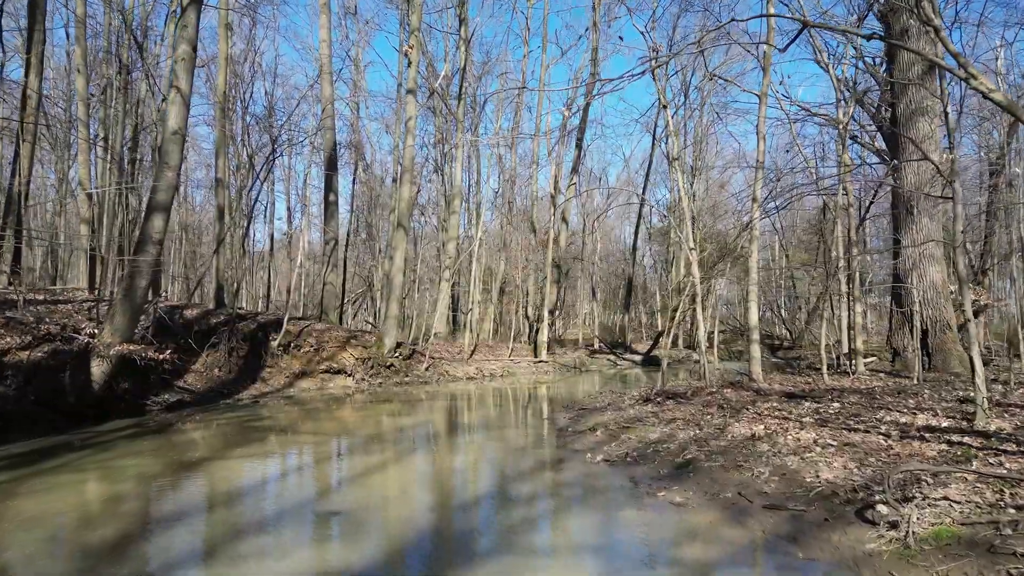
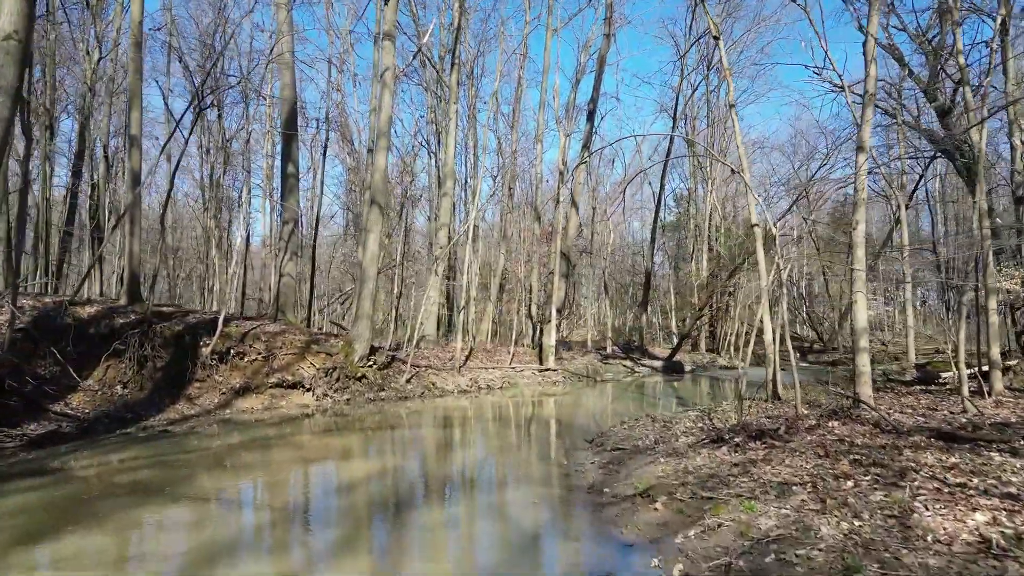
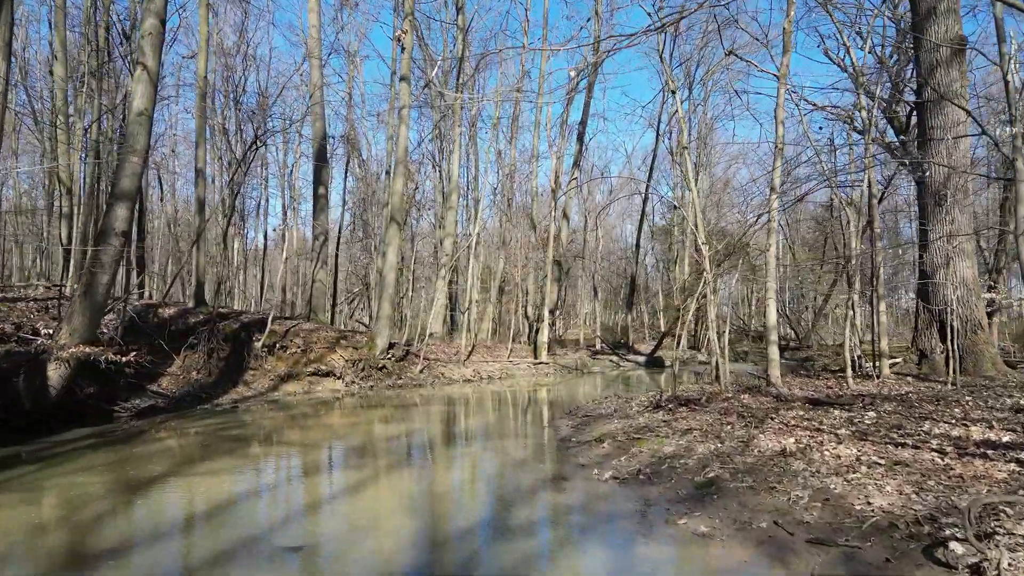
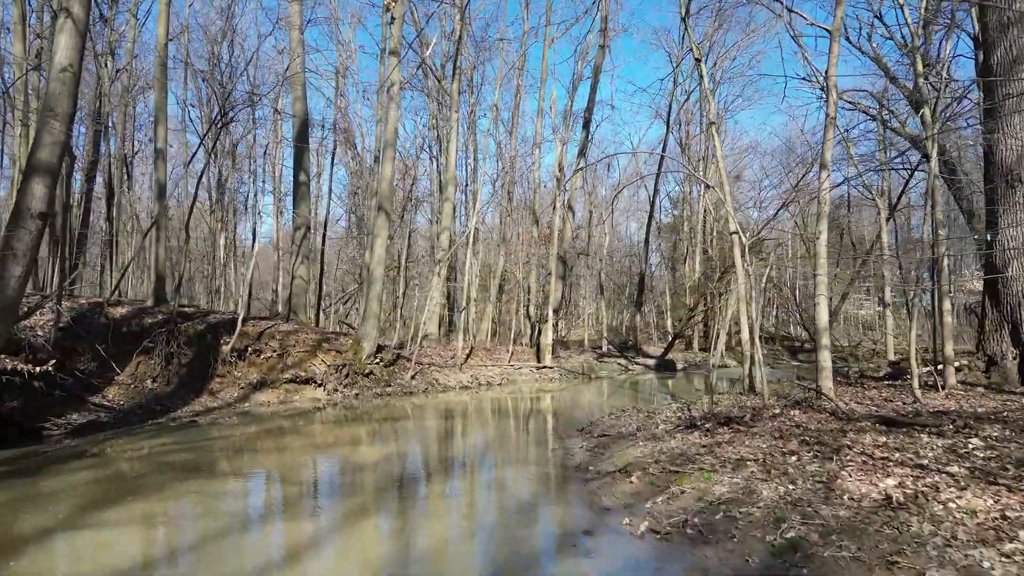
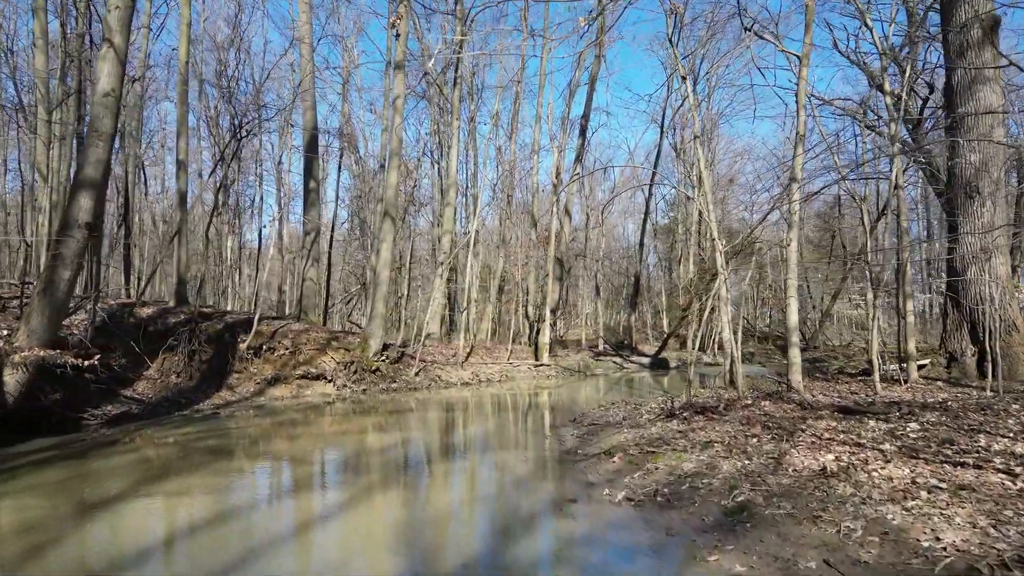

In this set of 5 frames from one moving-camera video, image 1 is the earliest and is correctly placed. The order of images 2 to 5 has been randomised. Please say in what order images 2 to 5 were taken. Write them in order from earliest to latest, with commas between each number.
3, 5, 4, 2
